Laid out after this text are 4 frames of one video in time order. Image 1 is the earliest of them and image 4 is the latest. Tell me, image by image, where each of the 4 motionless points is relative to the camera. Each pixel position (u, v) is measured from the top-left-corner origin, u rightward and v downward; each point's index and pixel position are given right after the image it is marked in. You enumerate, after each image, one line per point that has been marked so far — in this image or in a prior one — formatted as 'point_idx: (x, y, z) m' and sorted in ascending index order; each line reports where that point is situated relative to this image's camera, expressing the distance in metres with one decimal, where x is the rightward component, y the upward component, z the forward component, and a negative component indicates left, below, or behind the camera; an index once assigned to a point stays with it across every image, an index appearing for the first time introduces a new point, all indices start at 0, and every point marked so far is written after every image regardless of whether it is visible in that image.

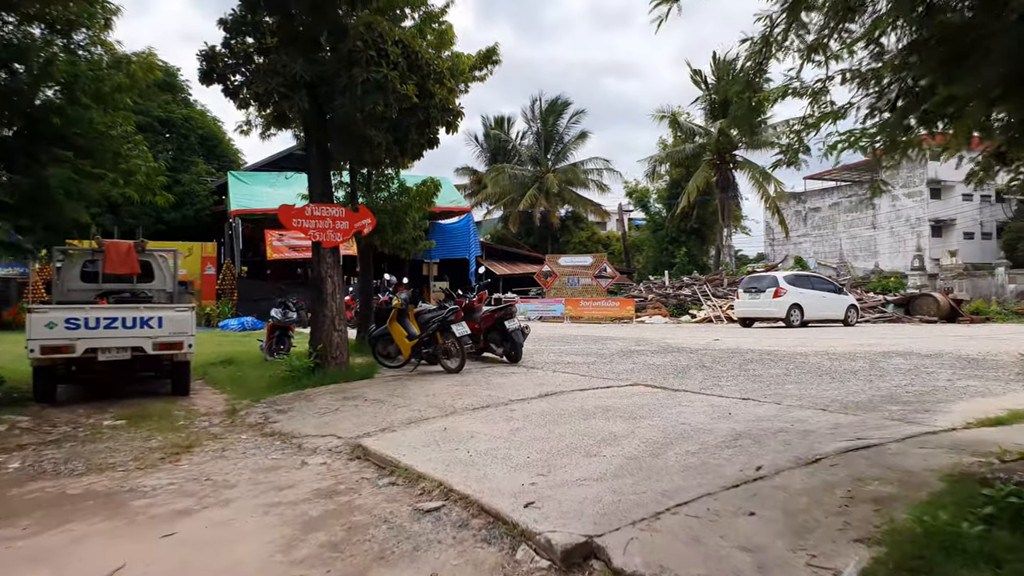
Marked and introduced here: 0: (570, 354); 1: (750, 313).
0: (+0.8, -0.9, +10.4) m
1: (+5.6, -0.6, +18.0) m
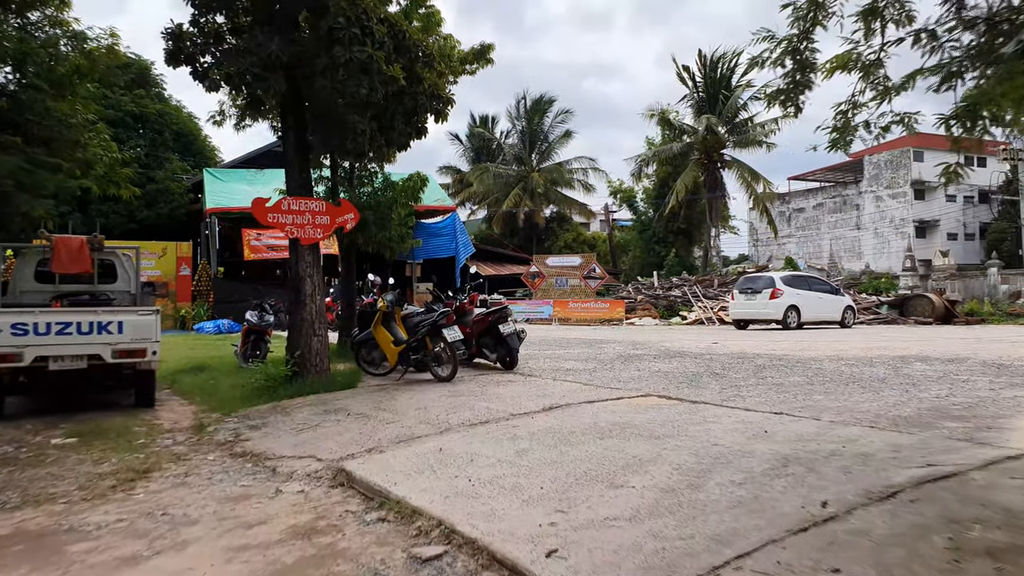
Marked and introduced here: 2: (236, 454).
0: (+0.7, -0.9, +9.8) m
1: (+5.3, -0.6, +17.4) m
2: (-2.0, -1.2, +5.5) m
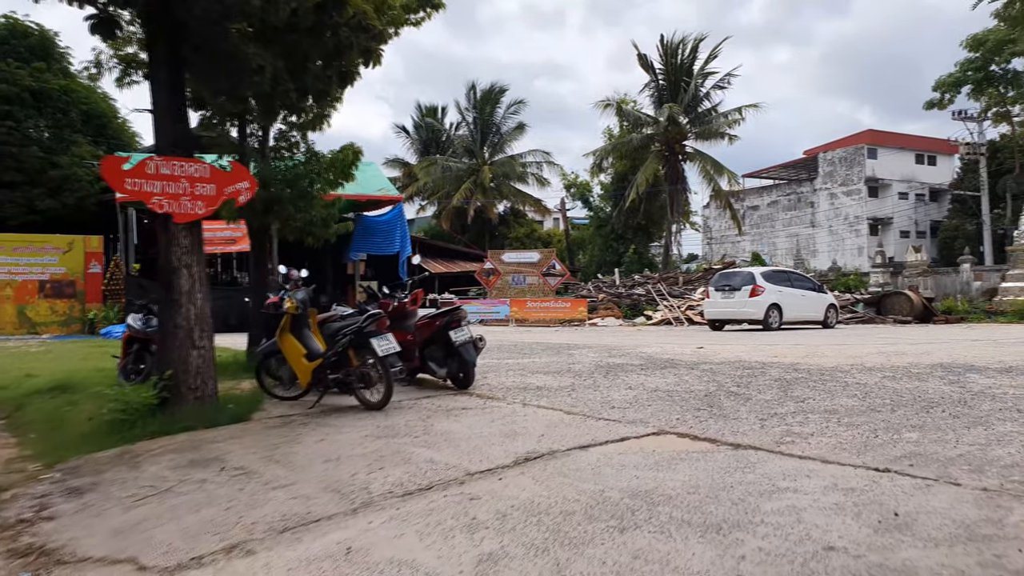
0: (+0.2, -0.9, +7.9) m
1: (+4.3, -0.6, +15.8) m
2: (-2.2, -1.1, +3.4) m
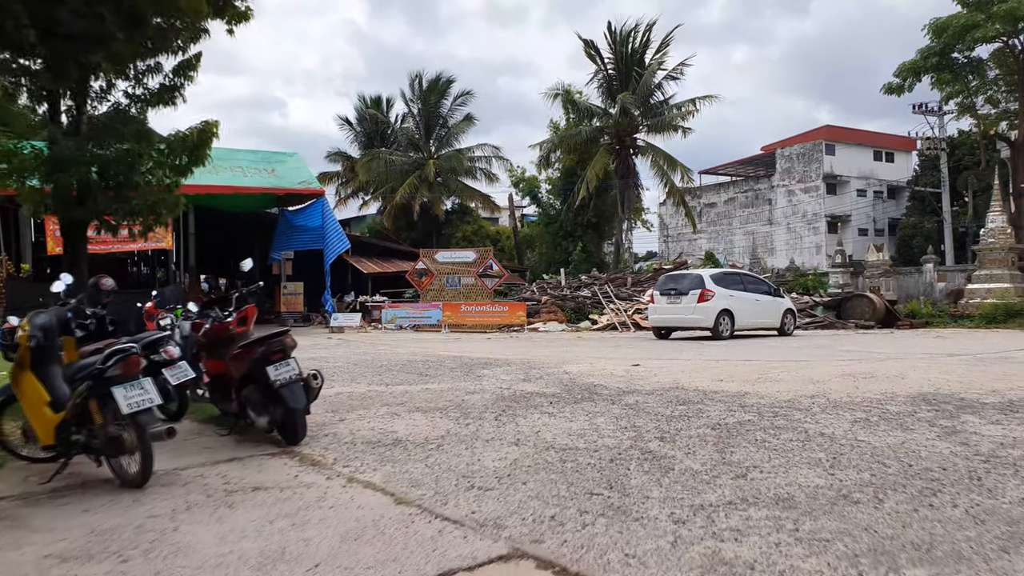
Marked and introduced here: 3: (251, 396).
0: (-0.8, -1.0, +6.1) m
1: (+2.9, -0.6, +14.2) m
2: (-3.0, -1.3, +1.5) m
3: (-1.7, -0.7, +4.9) m
